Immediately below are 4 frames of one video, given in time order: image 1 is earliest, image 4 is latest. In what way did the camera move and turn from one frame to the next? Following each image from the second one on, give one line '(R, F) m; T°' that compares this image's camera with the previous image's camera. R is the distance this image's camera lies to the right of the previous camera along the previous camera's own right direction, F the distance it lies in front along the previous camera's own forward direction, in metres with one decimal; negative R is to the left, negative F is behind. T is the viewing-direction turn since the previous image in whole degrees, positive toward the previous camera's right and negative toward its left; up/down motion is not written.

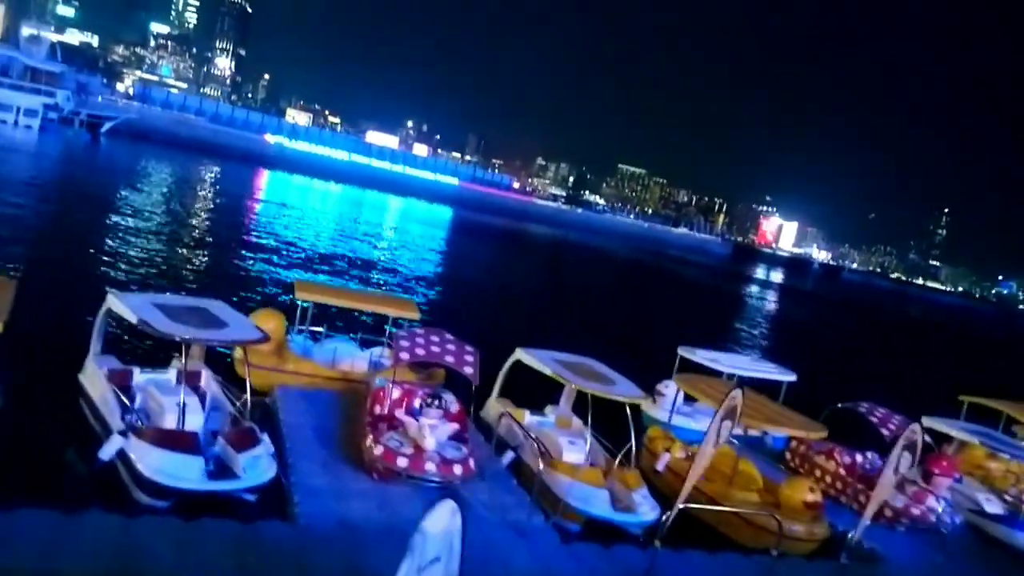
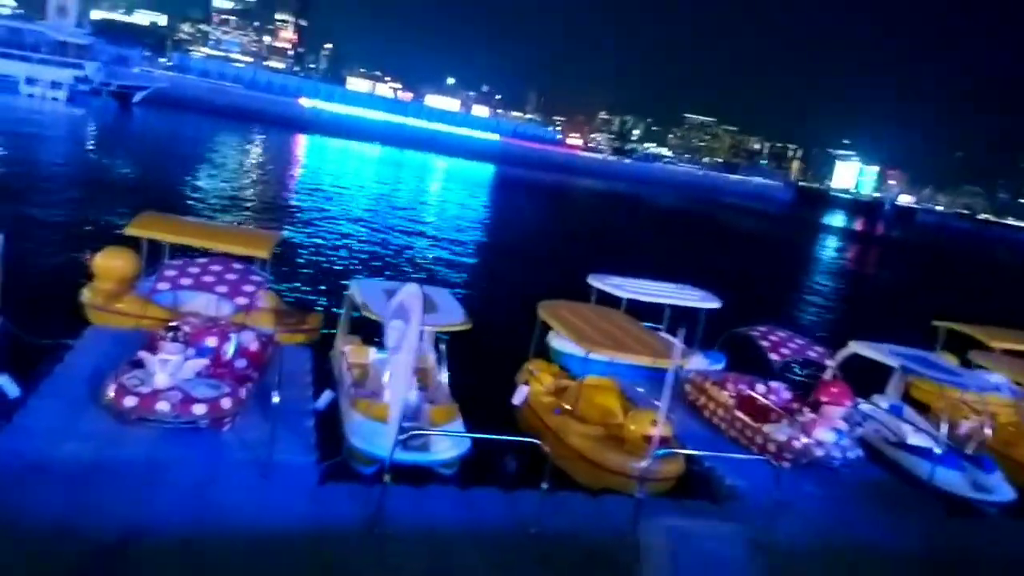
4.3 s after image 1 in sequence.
(+3.2, +1.3) m; -4°
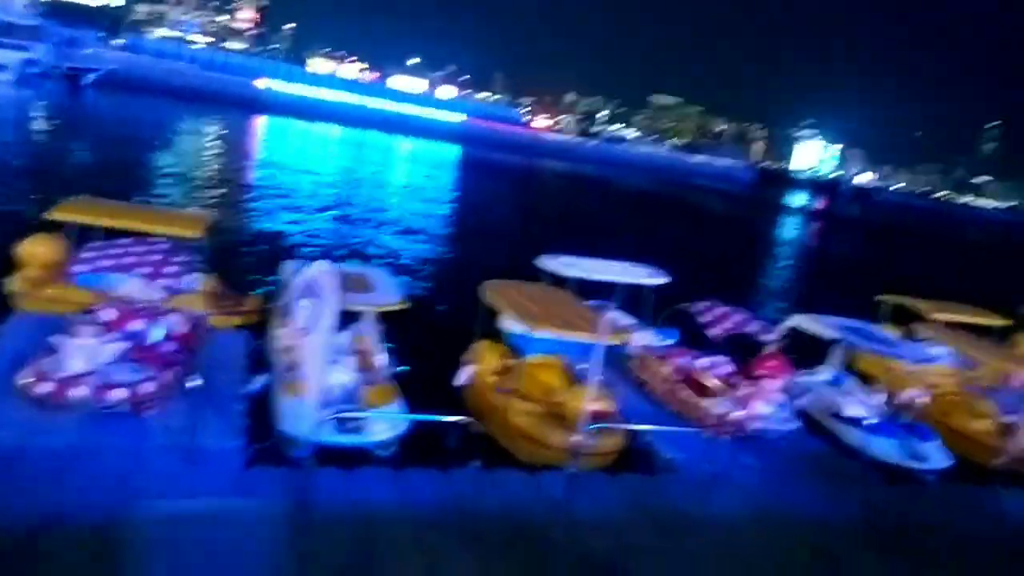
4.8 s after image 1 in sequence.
(+0.4, +0.1) m; +2°
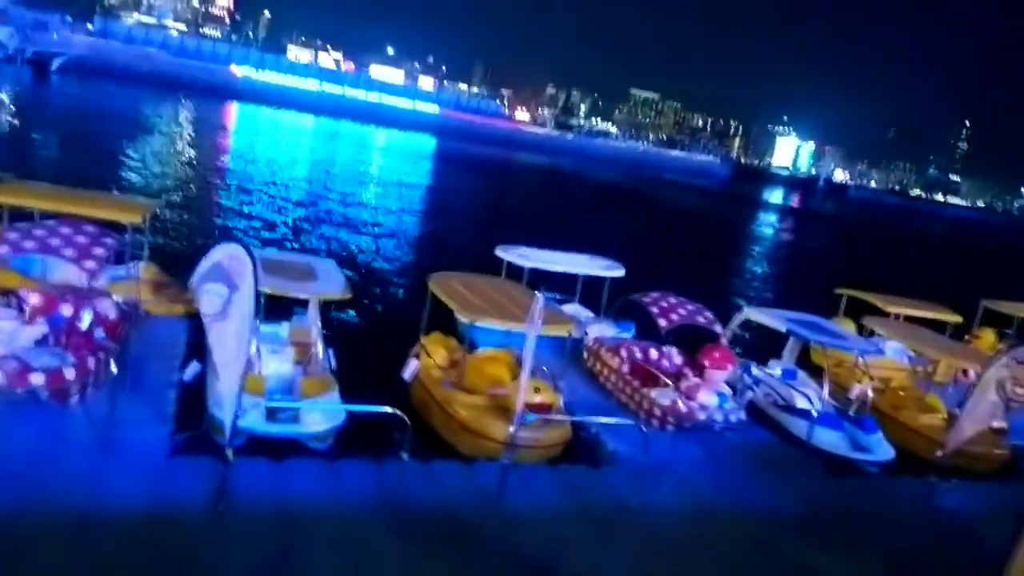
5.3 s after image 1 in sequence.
(+0.4, +0.2) m; +2°
